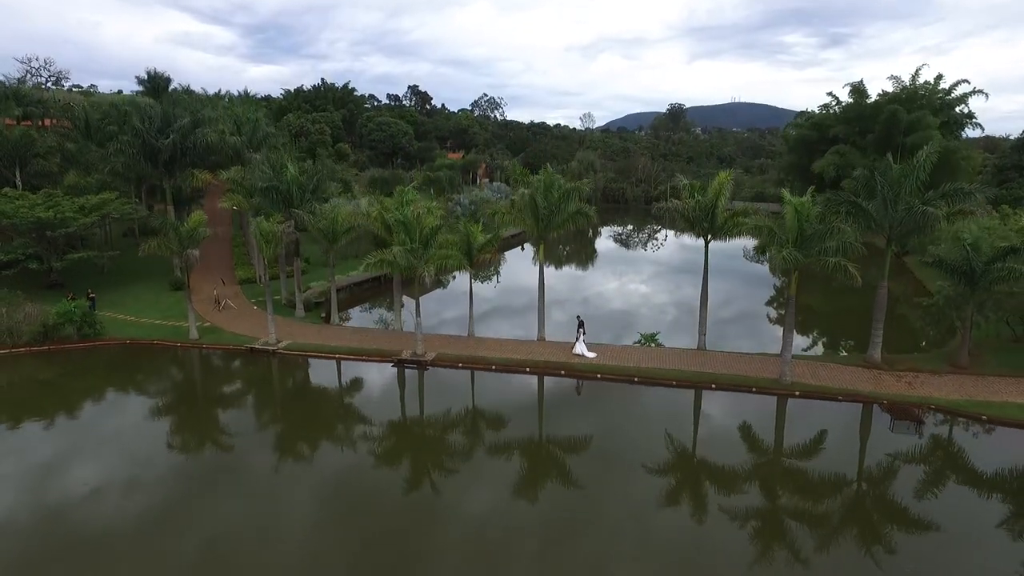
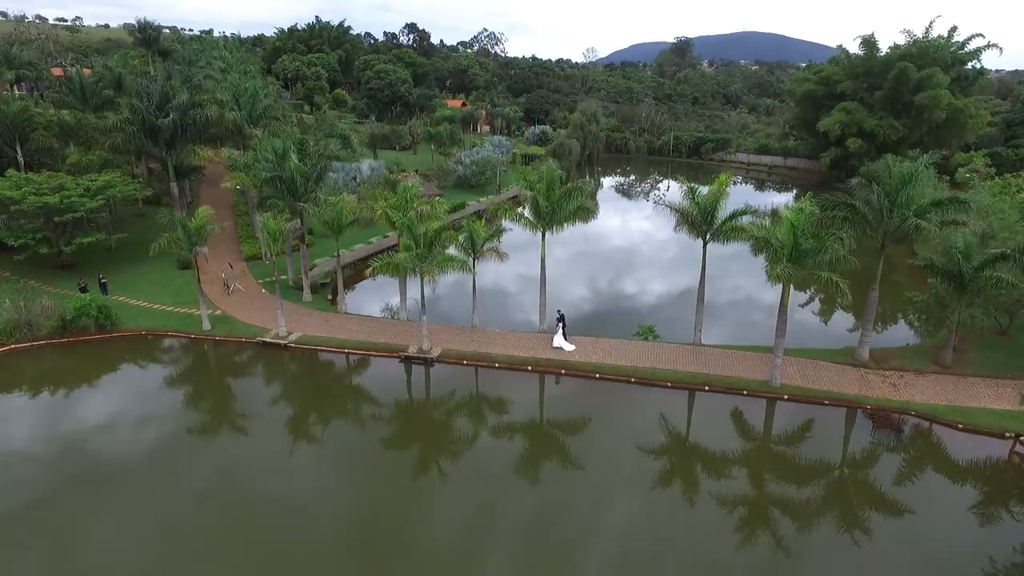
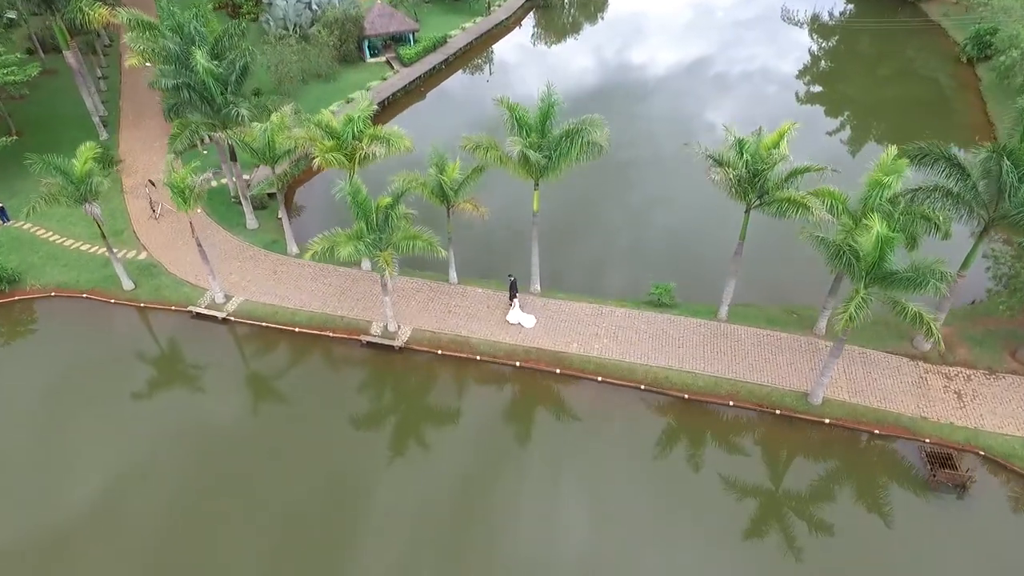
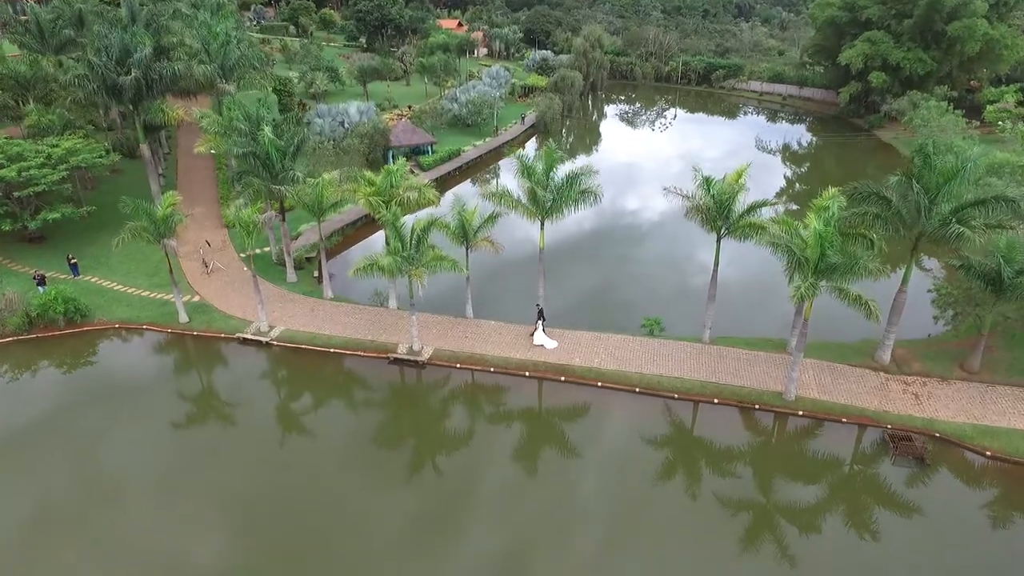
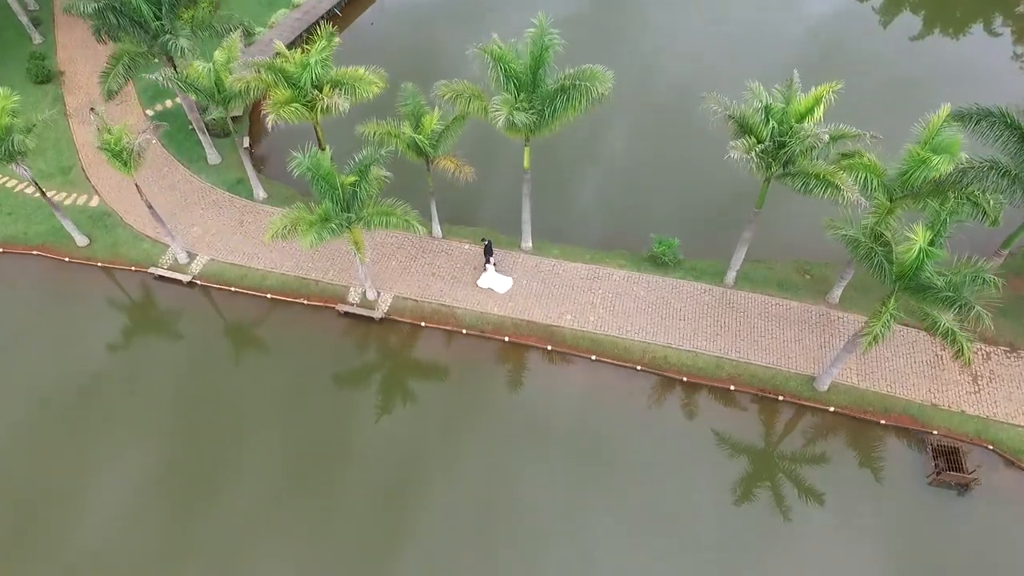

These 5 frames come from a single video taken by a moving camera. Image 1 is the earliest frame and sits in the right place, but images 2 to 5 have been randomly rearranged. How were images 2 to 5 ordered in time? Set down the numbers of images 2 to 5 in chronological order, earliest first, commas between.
2, 4, 3, 5
